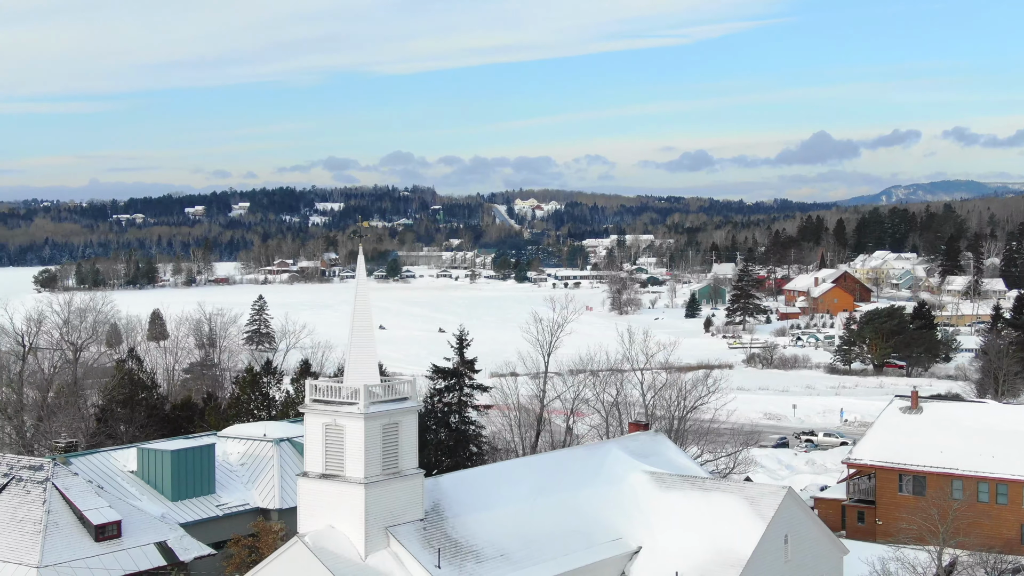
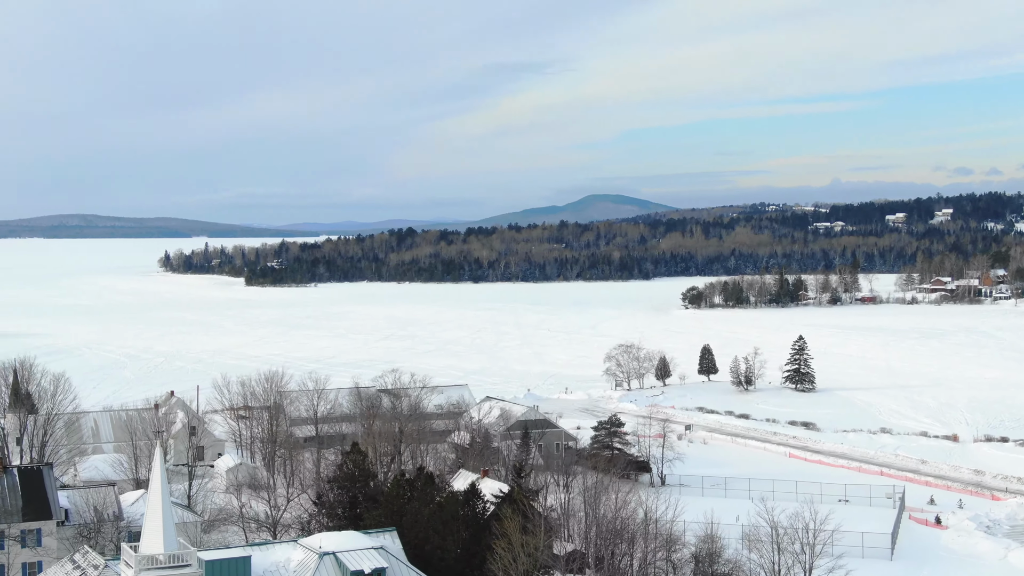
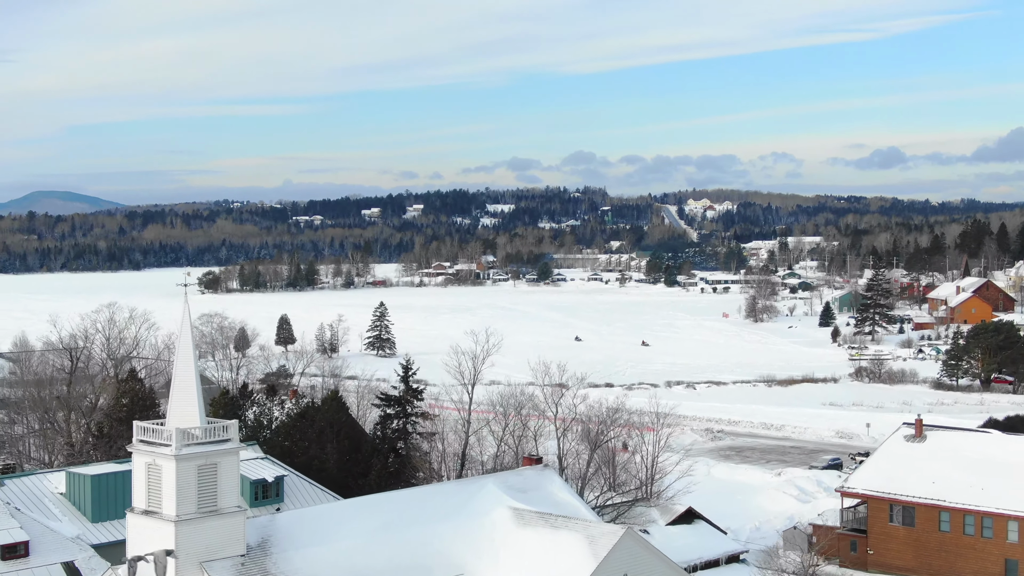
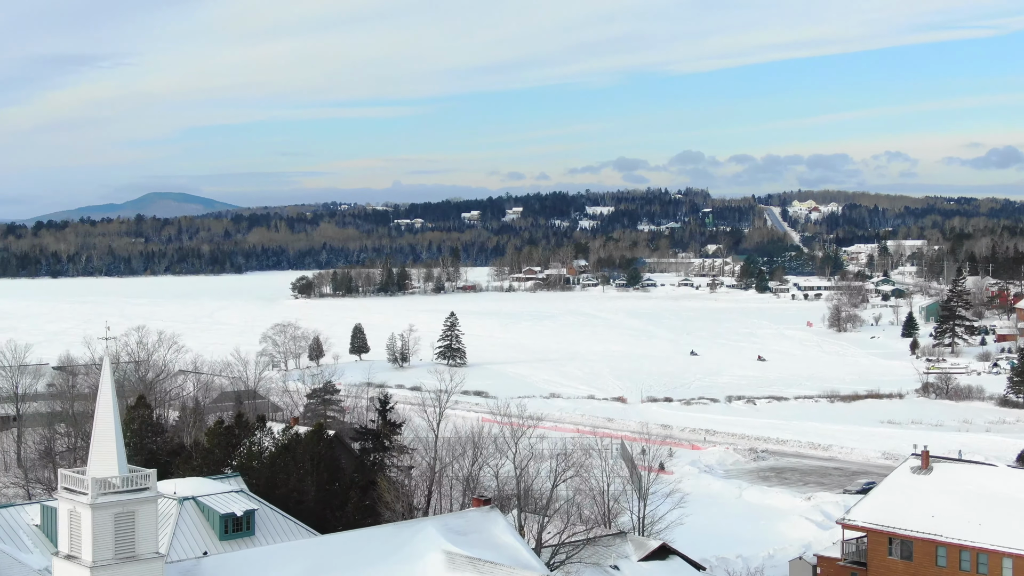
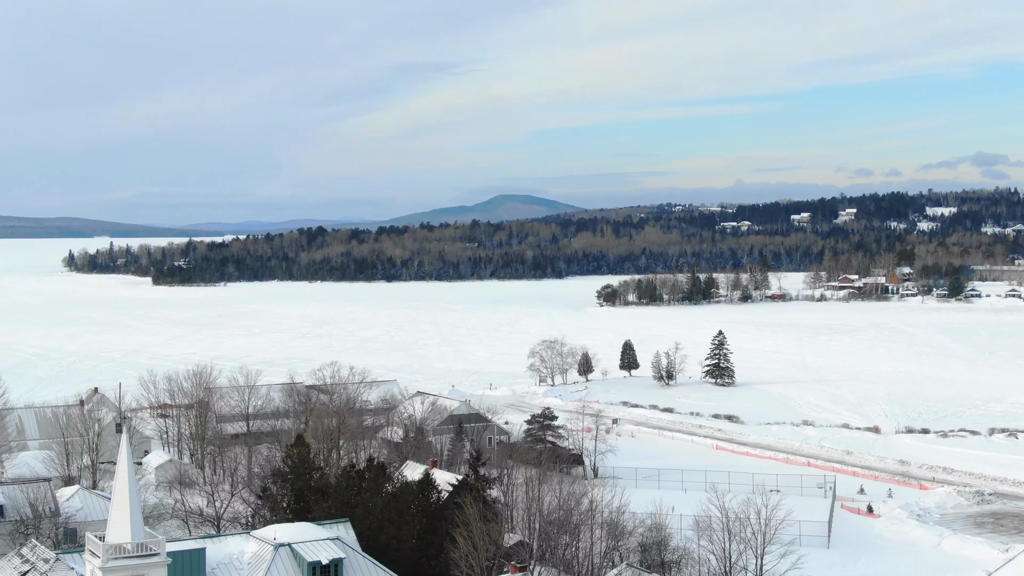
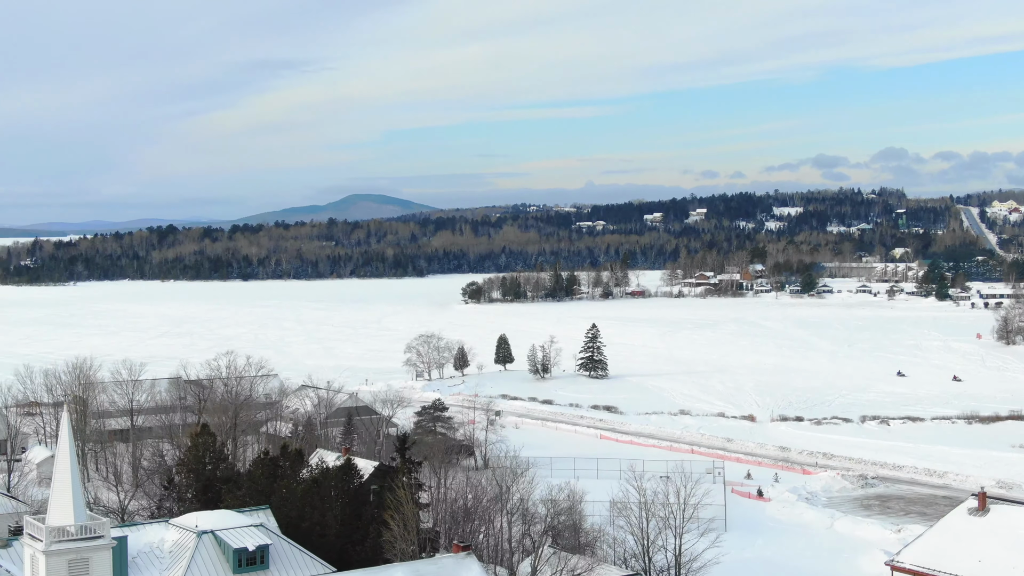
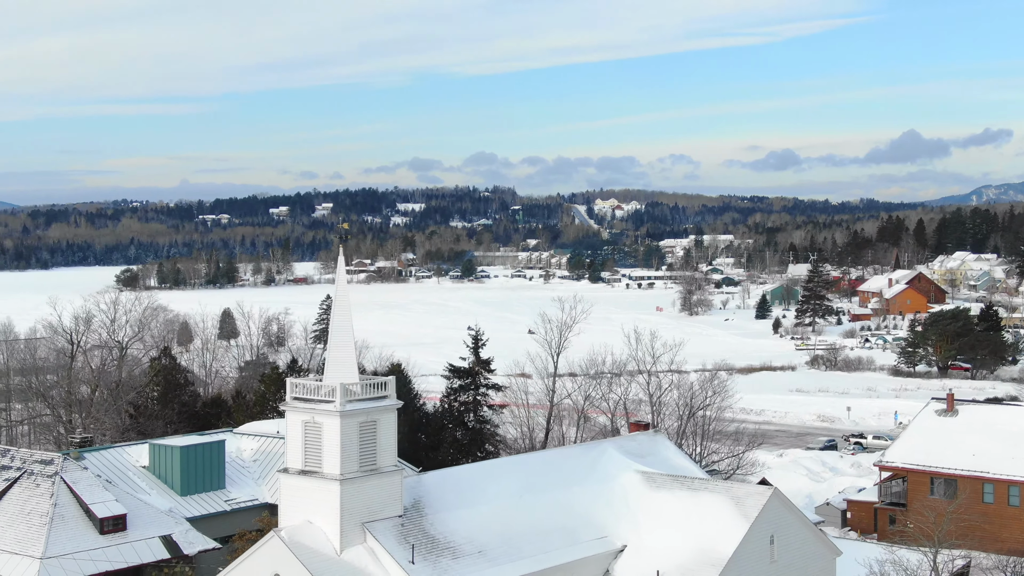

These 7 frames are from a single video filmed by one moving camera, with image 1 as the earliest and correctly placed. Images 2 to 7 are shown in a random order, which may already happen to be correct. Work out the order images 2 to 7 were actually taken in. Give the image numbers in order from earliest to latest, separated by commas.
7, 3, 4, 6, 5, 2
